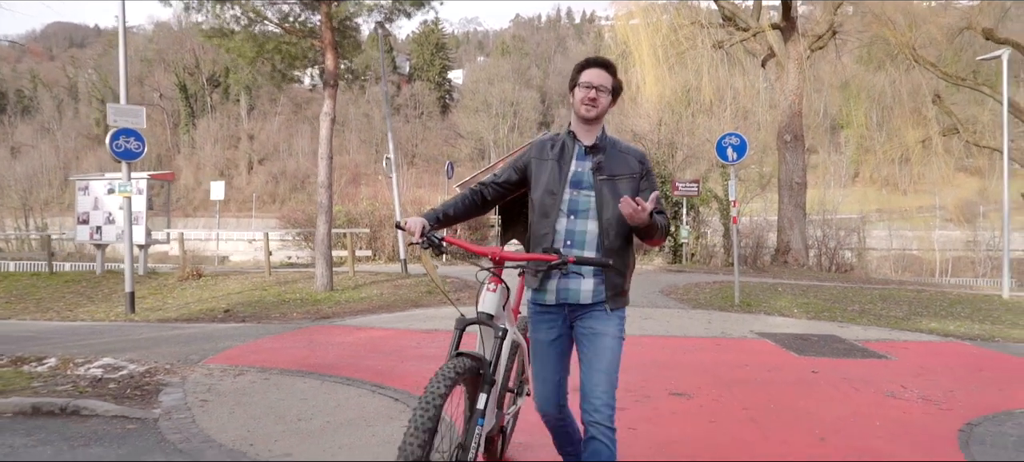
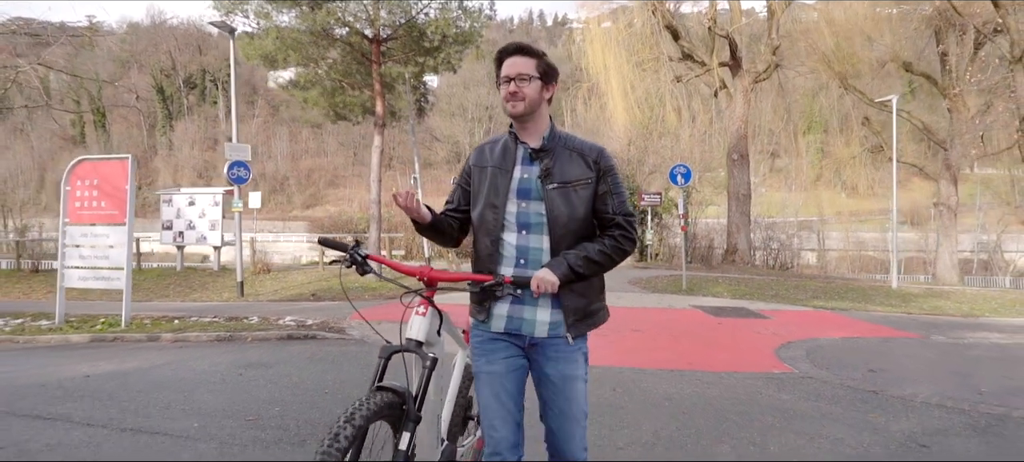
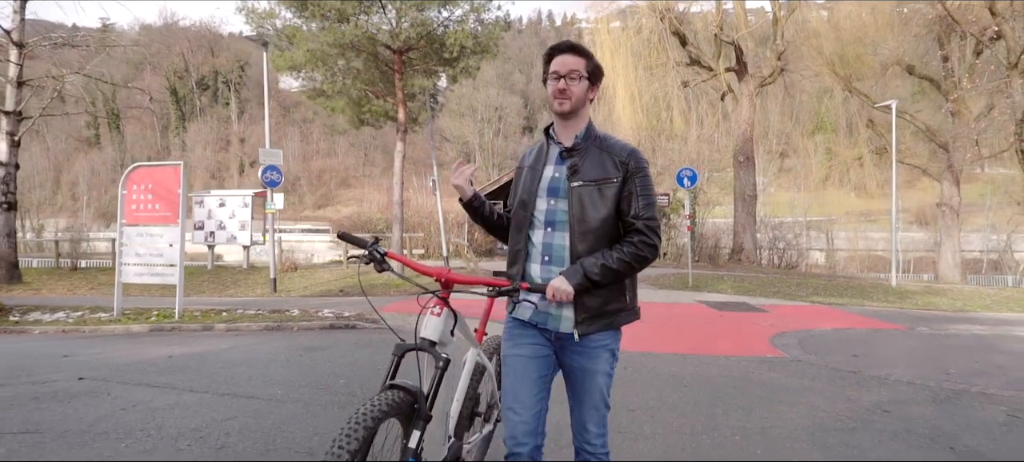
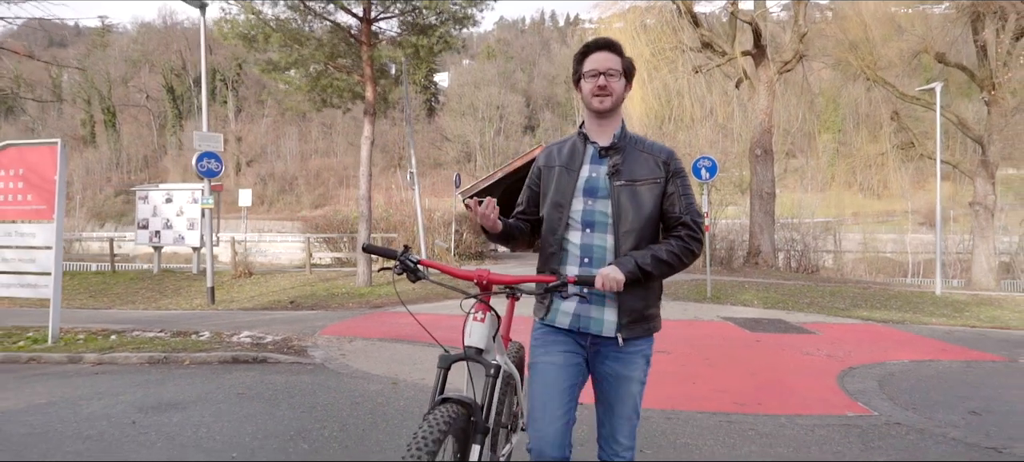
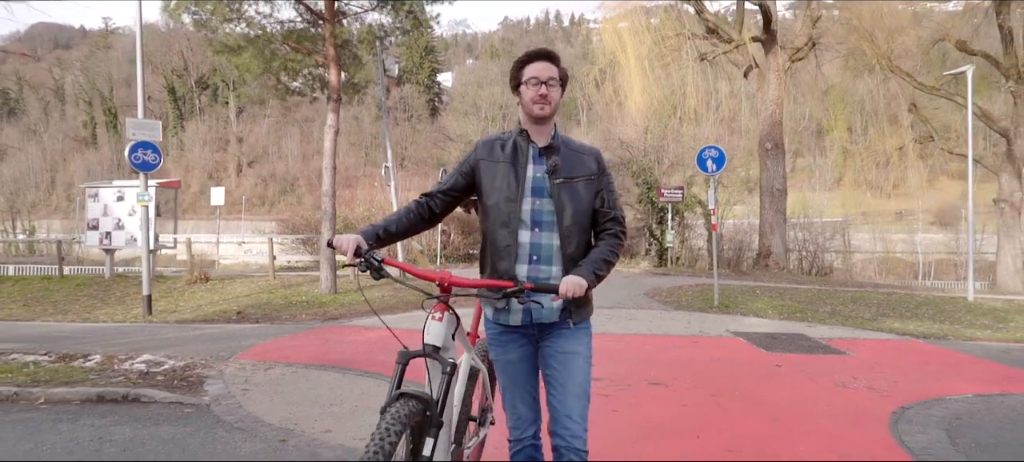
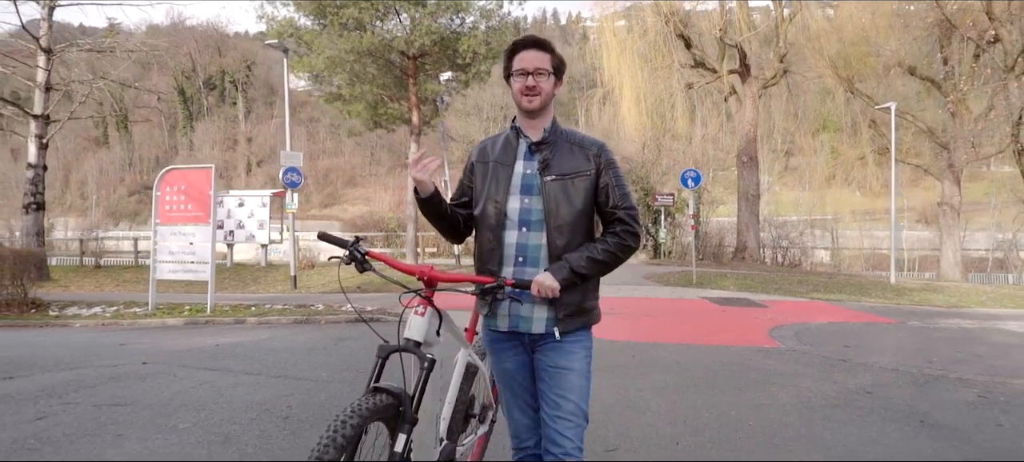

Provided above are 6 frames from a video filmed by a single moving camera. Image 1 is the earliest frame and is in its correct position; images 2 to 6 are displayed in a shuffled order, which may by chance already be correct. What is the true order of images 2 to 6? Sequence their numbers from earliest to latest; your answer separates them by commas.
5, 4, 2, 3, 6
